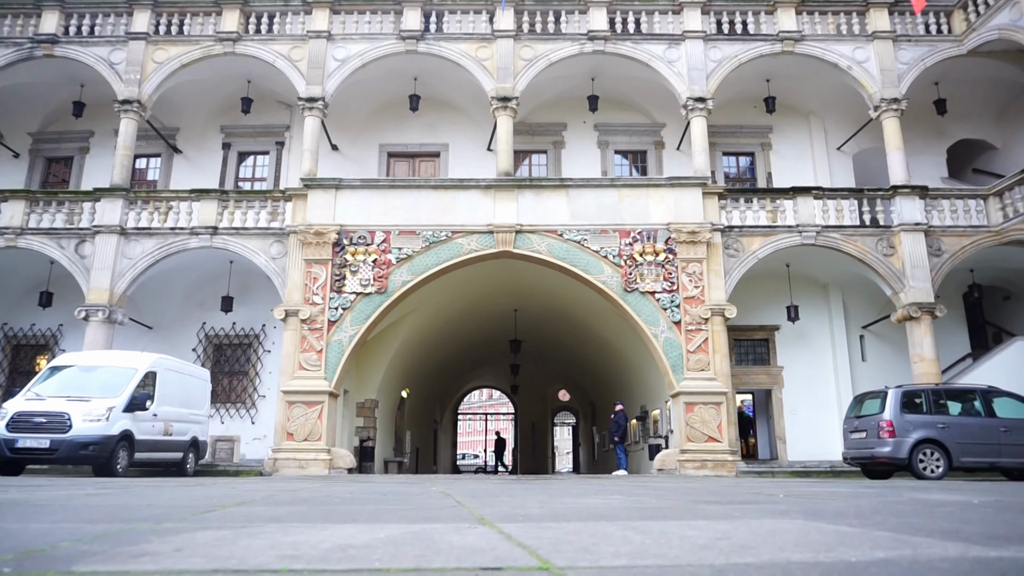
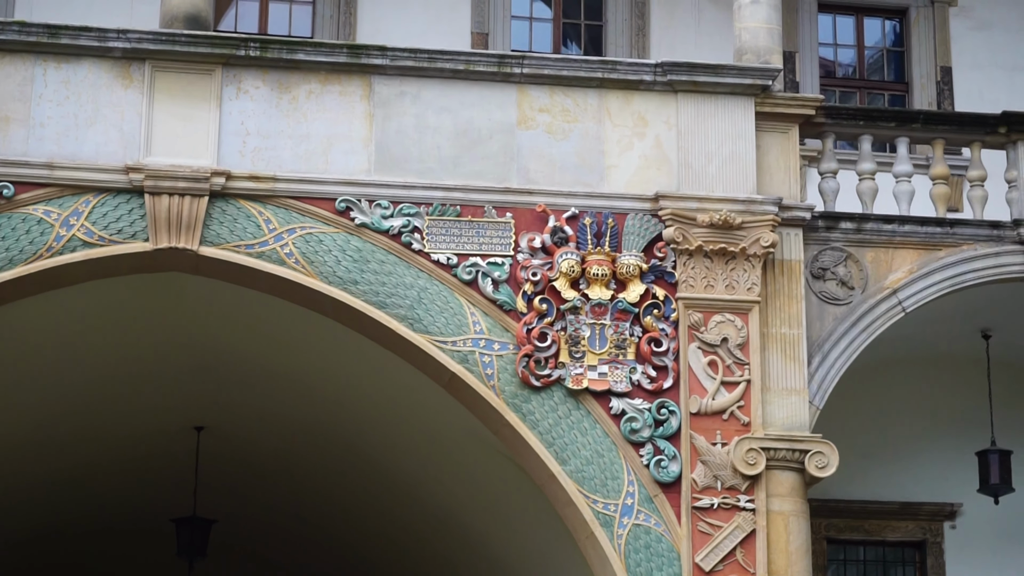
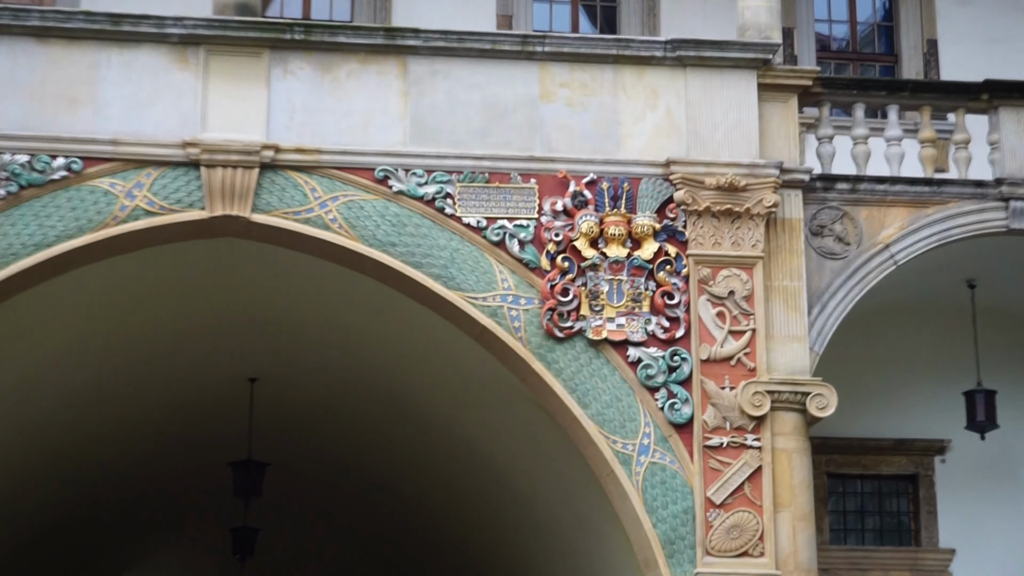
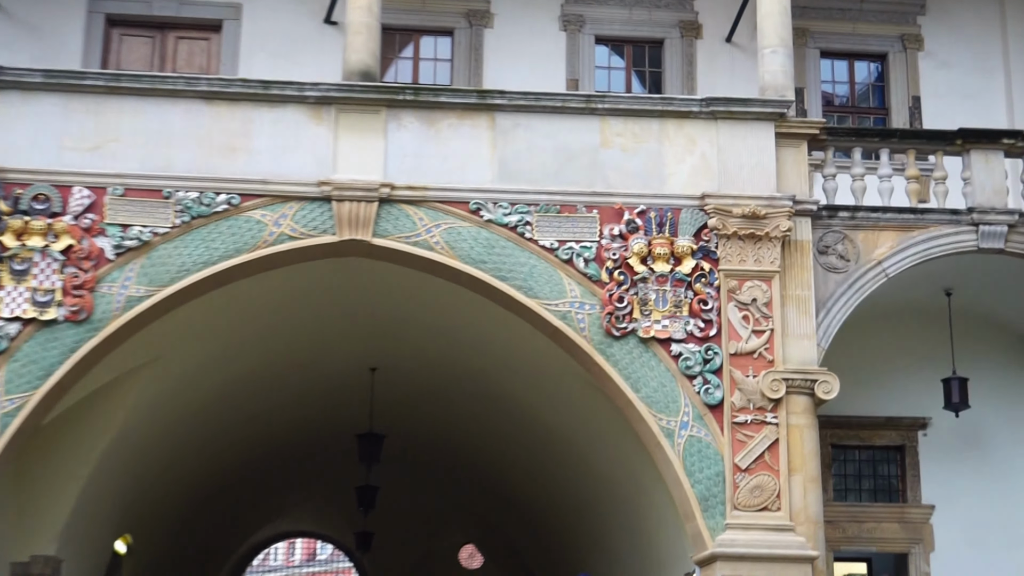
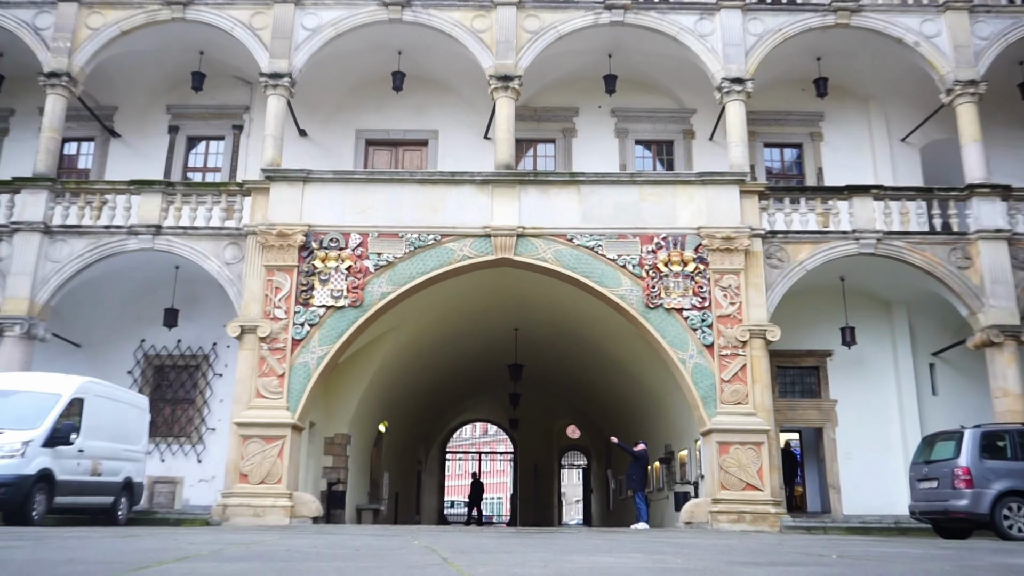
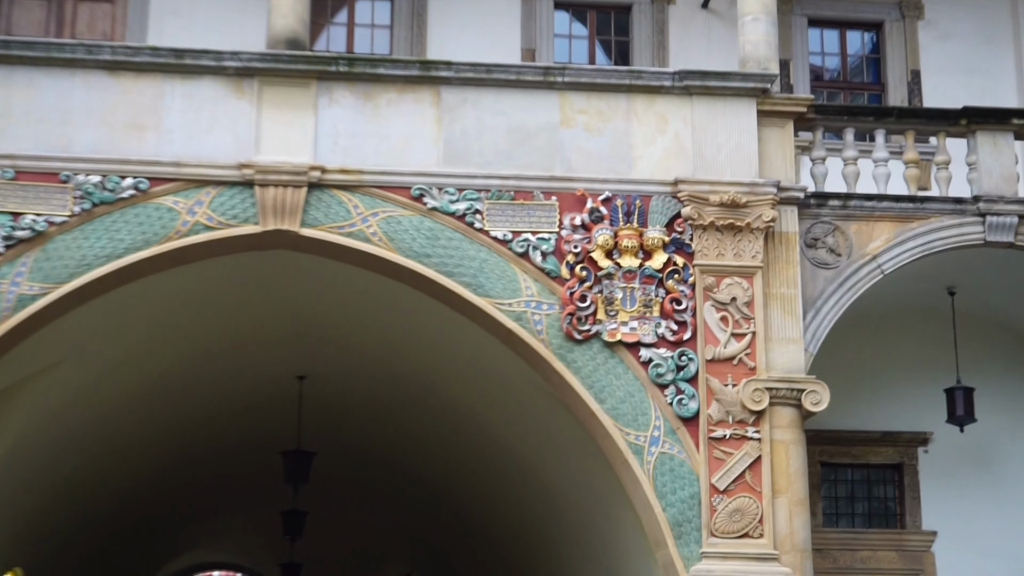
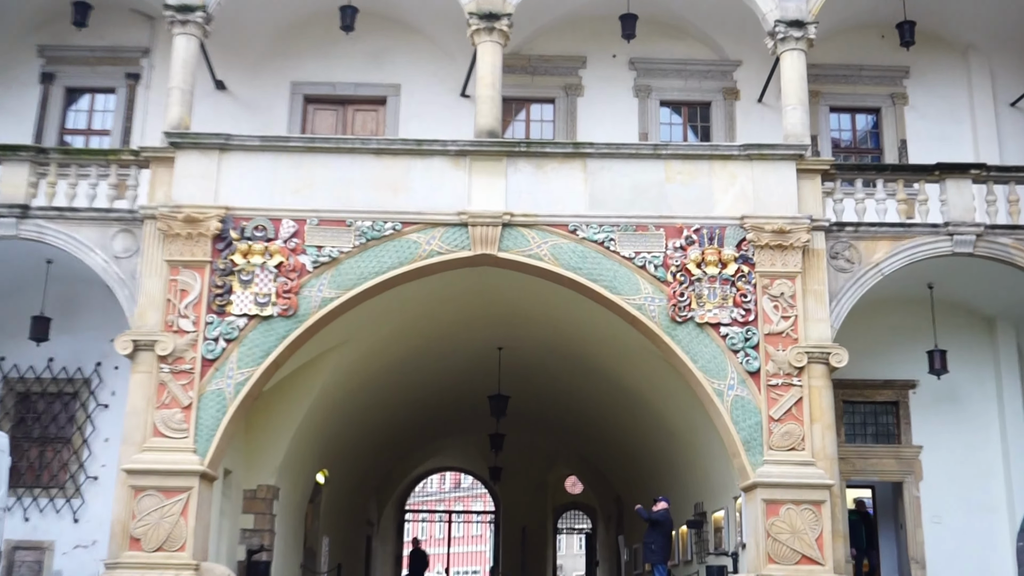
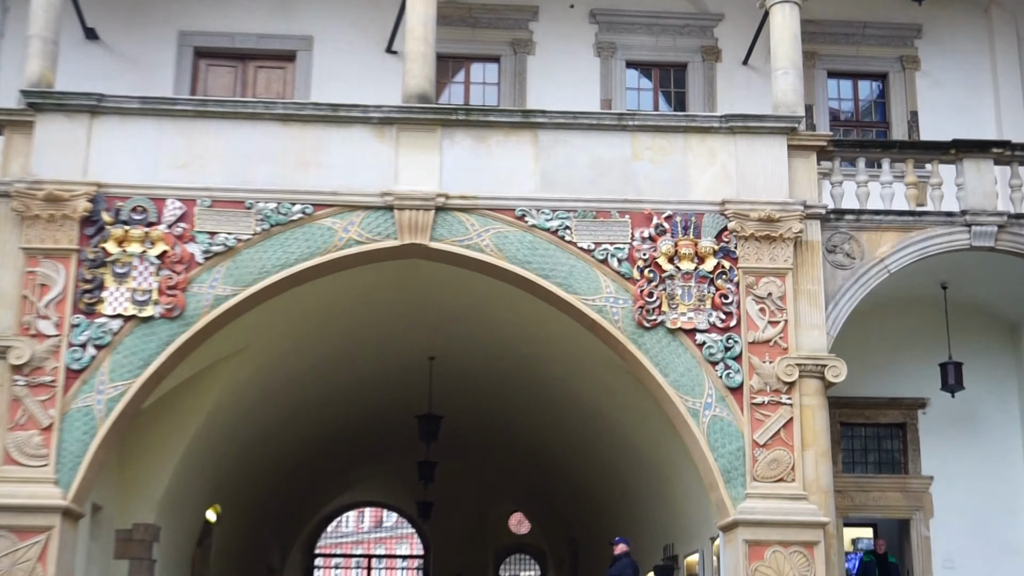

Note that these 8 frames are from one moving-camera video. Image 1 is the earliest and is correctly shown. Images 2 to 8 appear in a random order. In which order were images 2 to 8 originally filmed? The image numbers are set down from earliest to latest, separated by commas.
5, 7, 8, 4, 6, 3, 2
